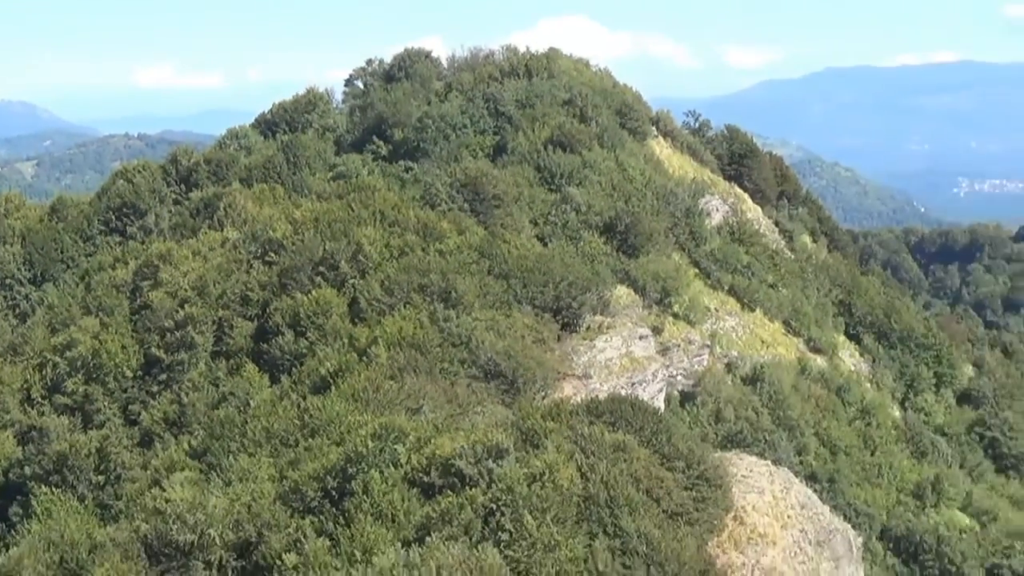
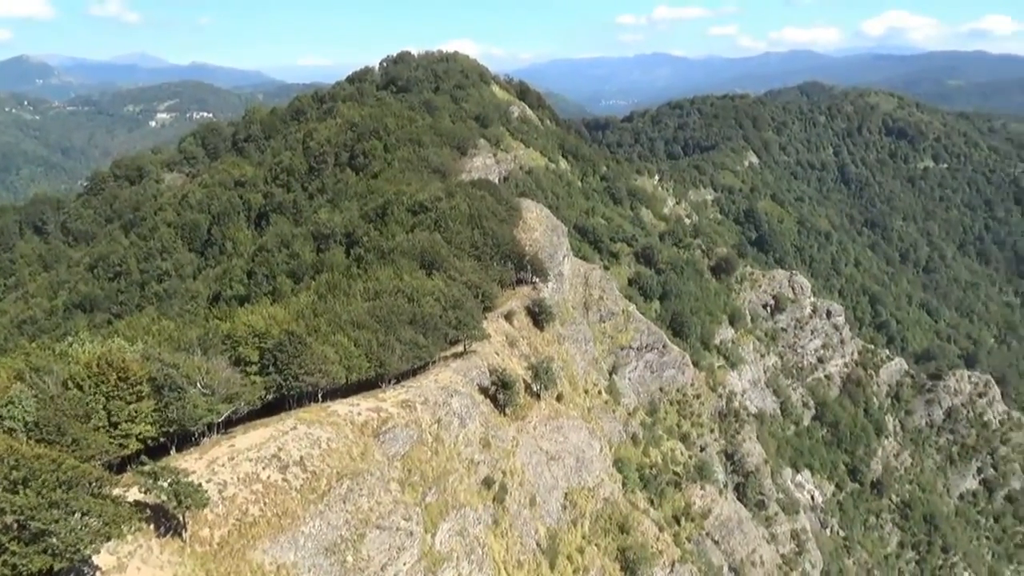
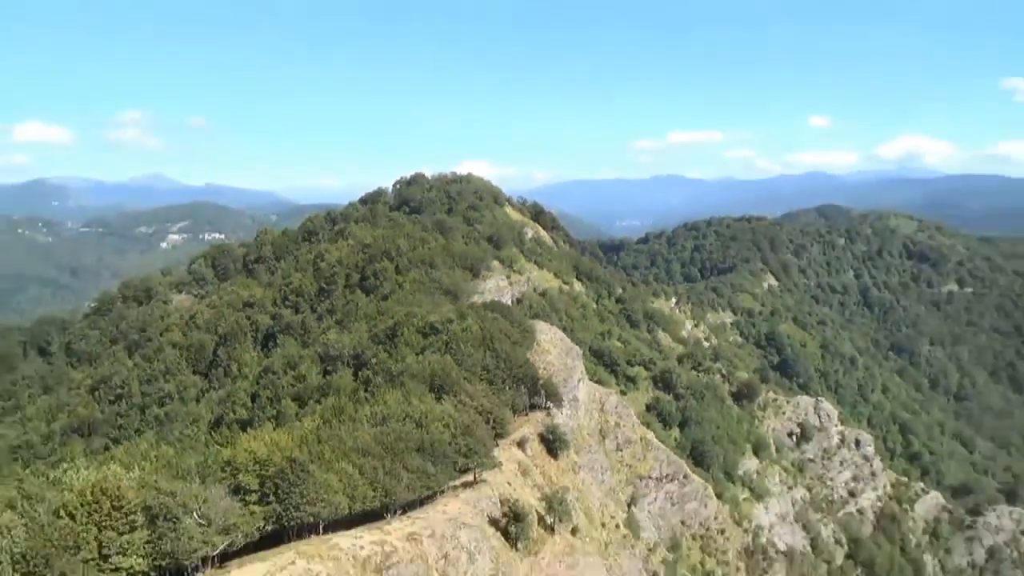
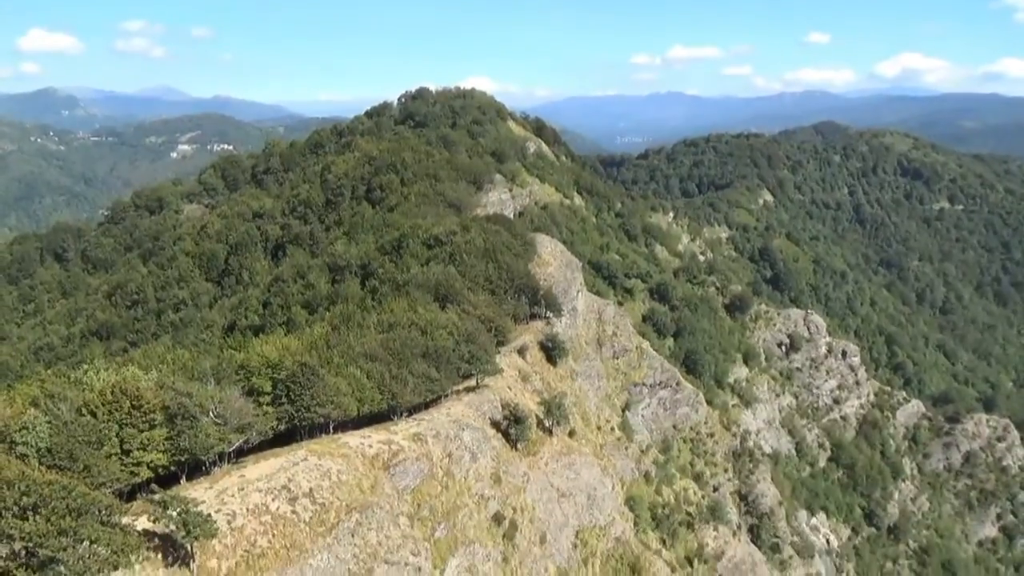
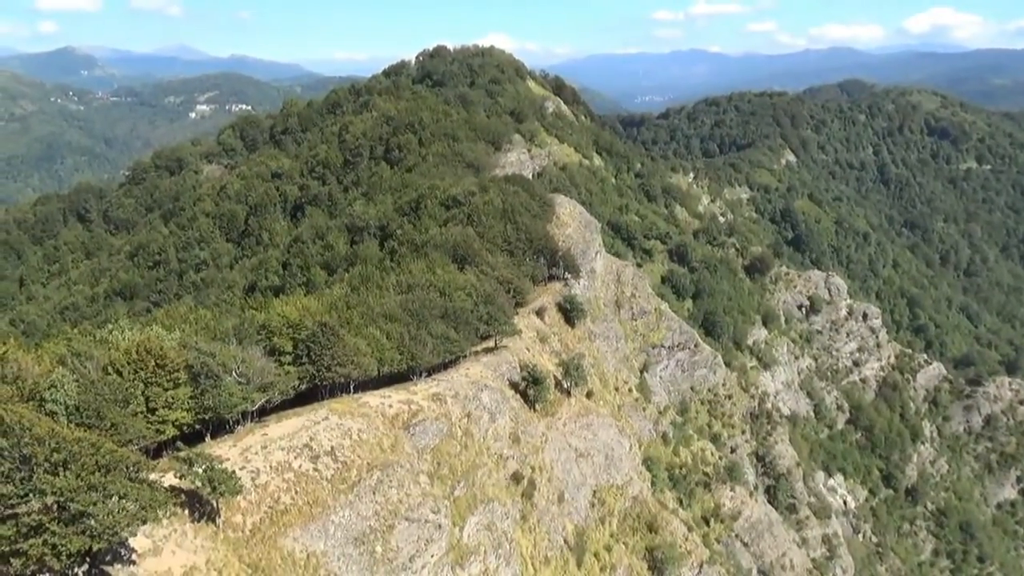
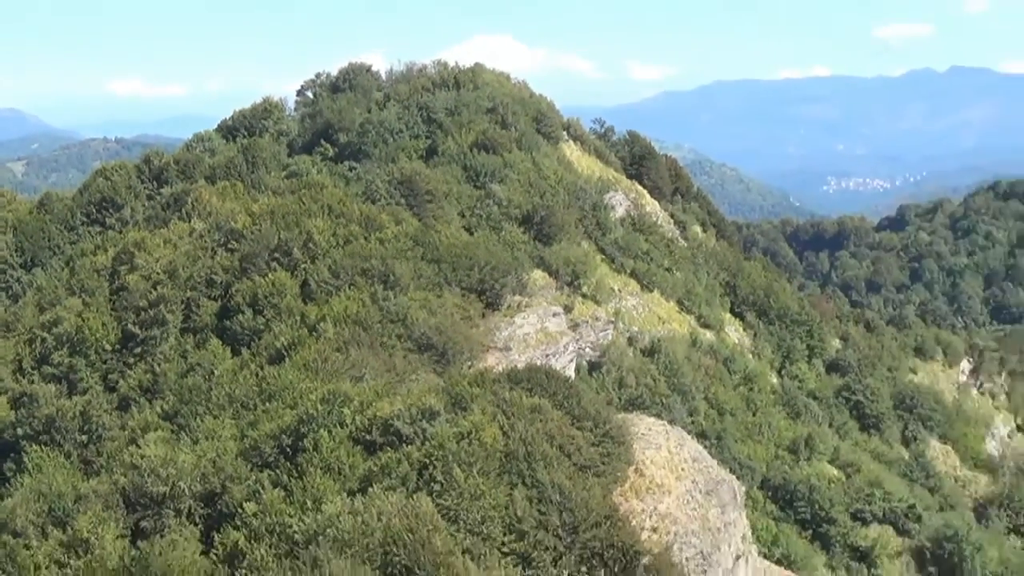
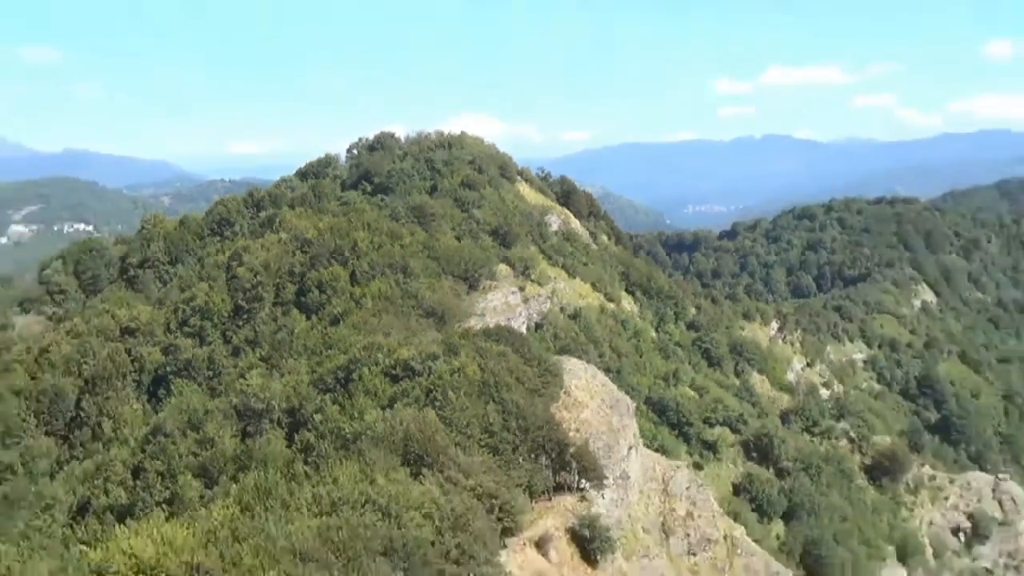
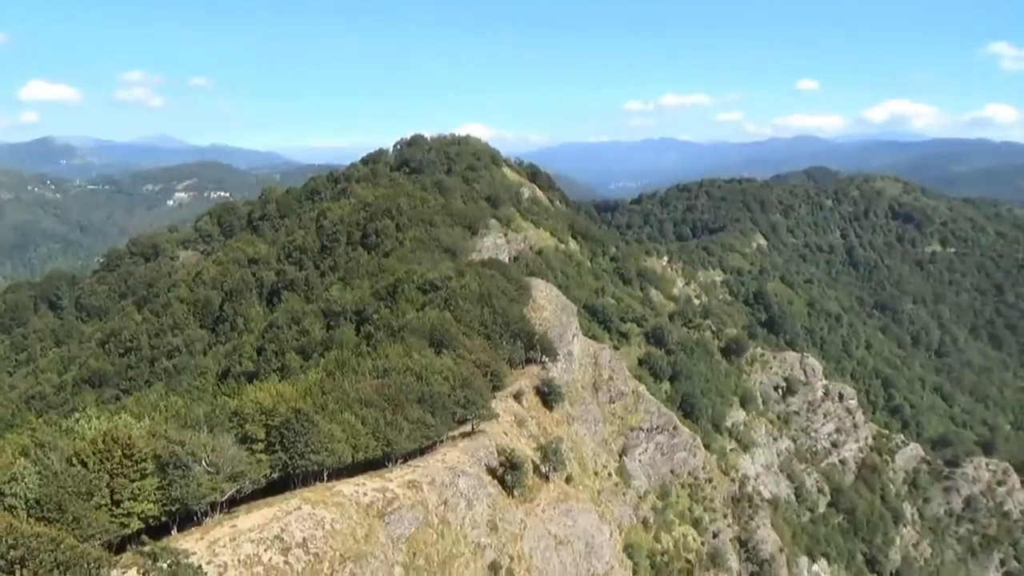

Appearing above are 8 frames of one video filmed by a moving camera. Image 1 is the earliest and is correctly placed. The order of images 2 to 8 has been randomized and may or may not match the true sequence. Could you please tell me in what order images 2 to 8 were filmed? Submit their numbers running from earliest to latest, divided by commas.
6, 7, 3, 8, 4, 5, 2
